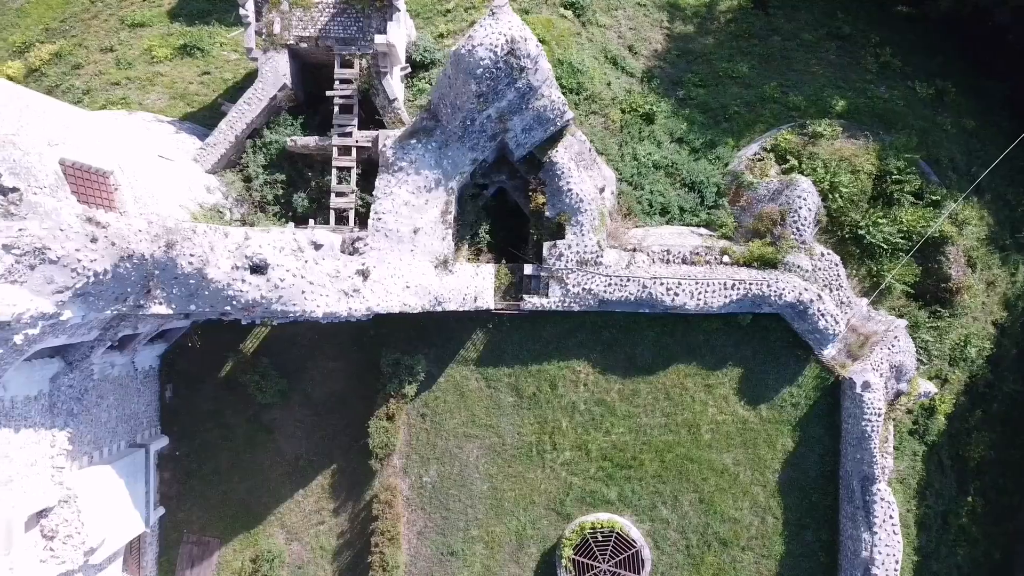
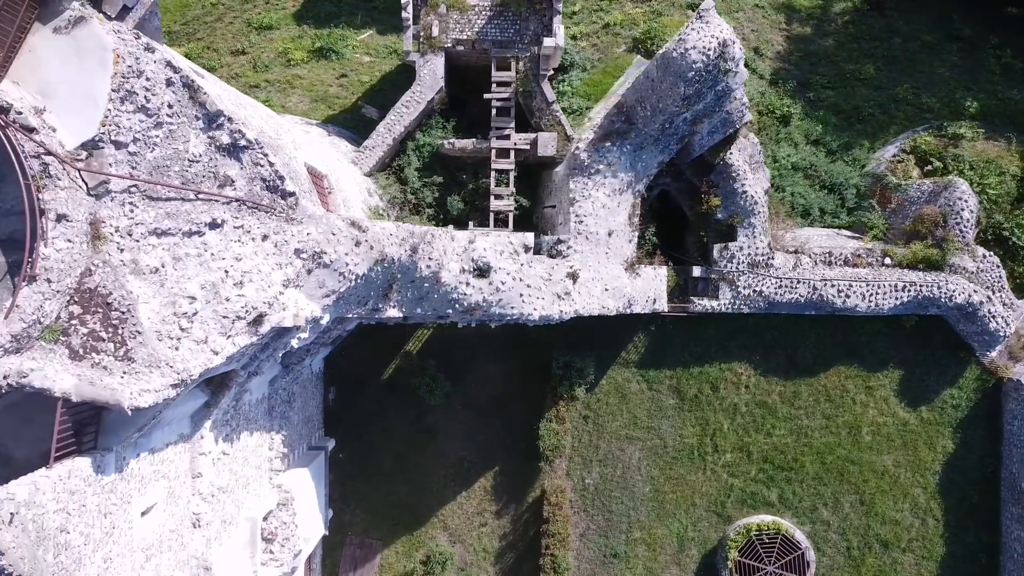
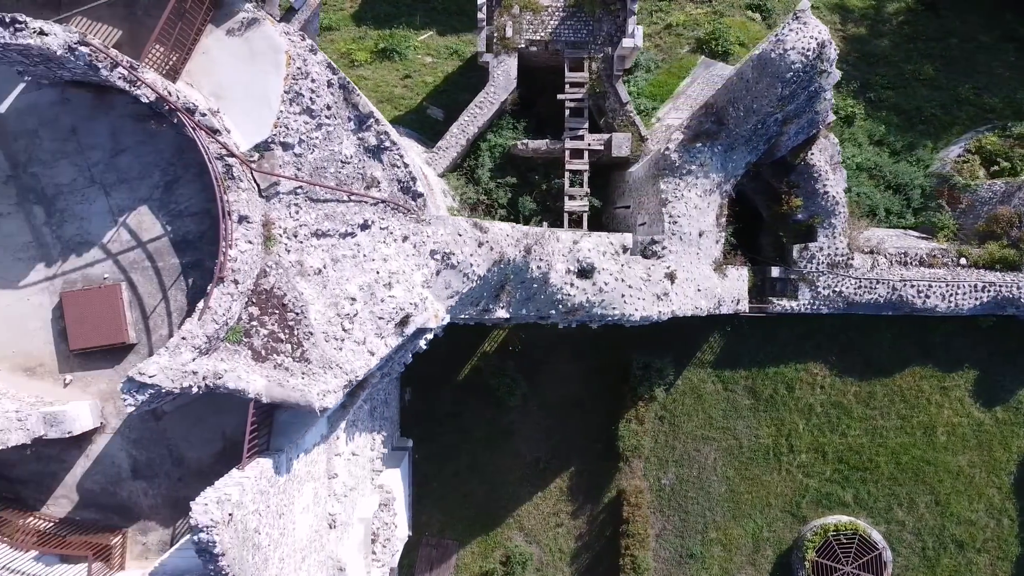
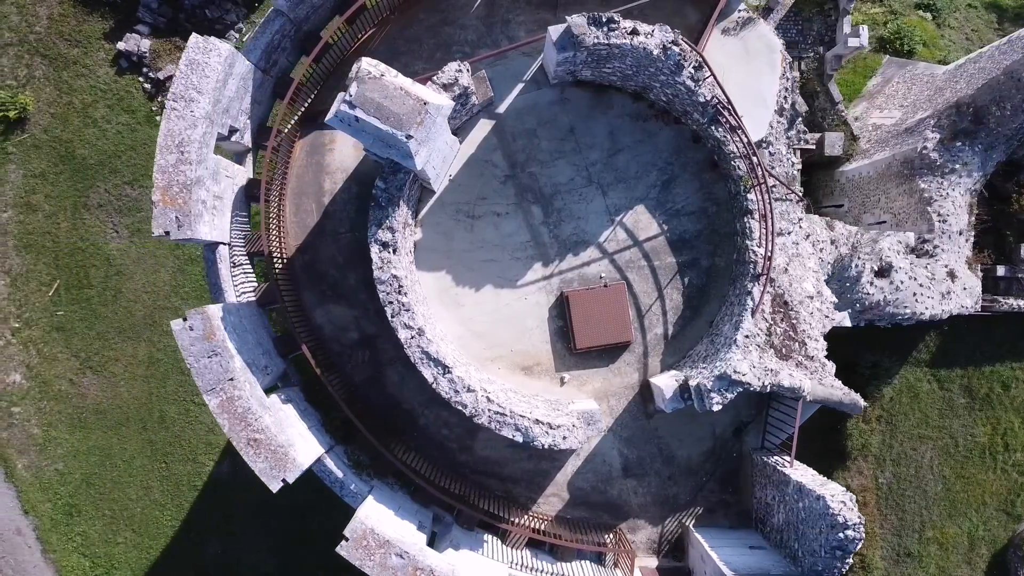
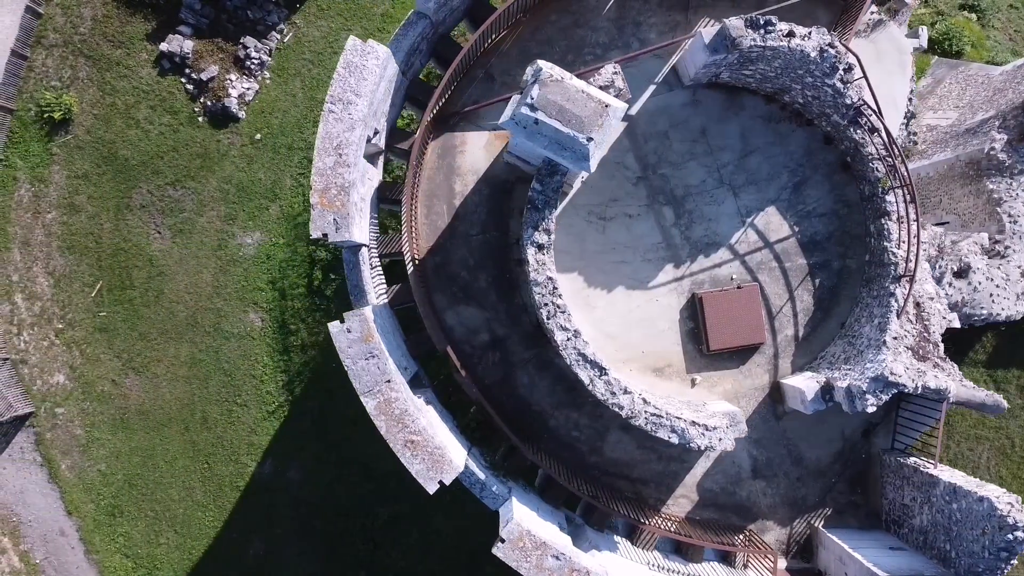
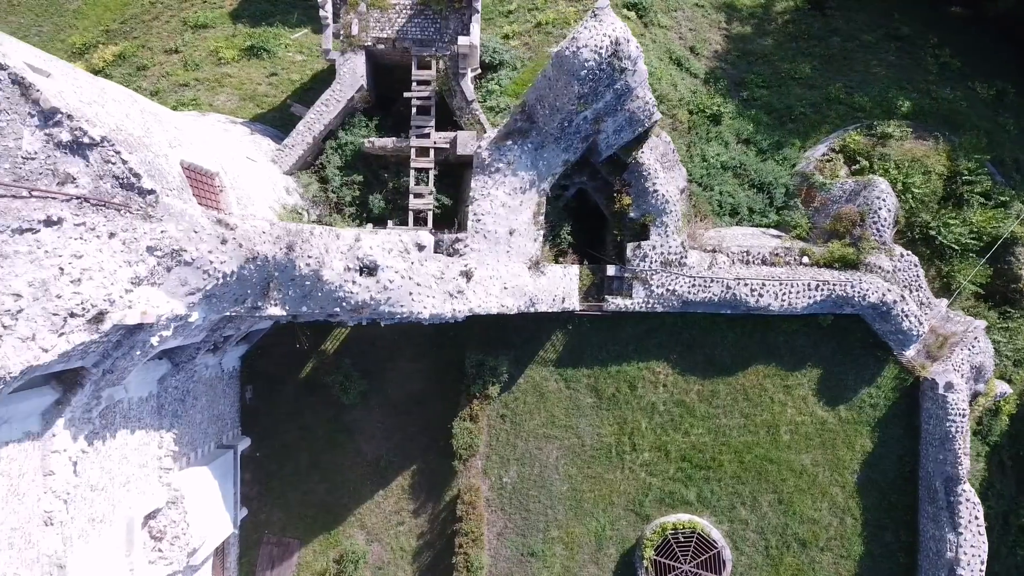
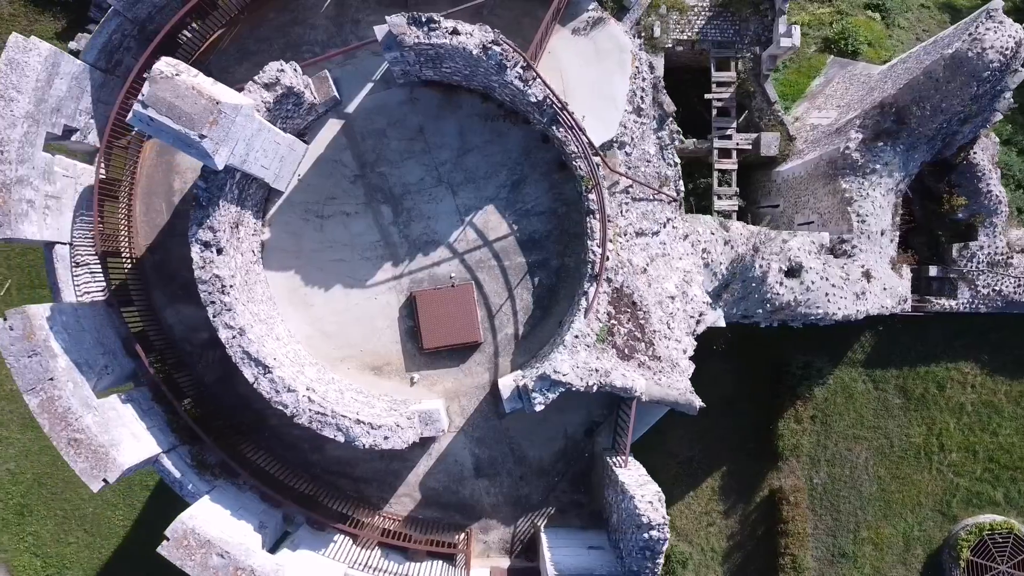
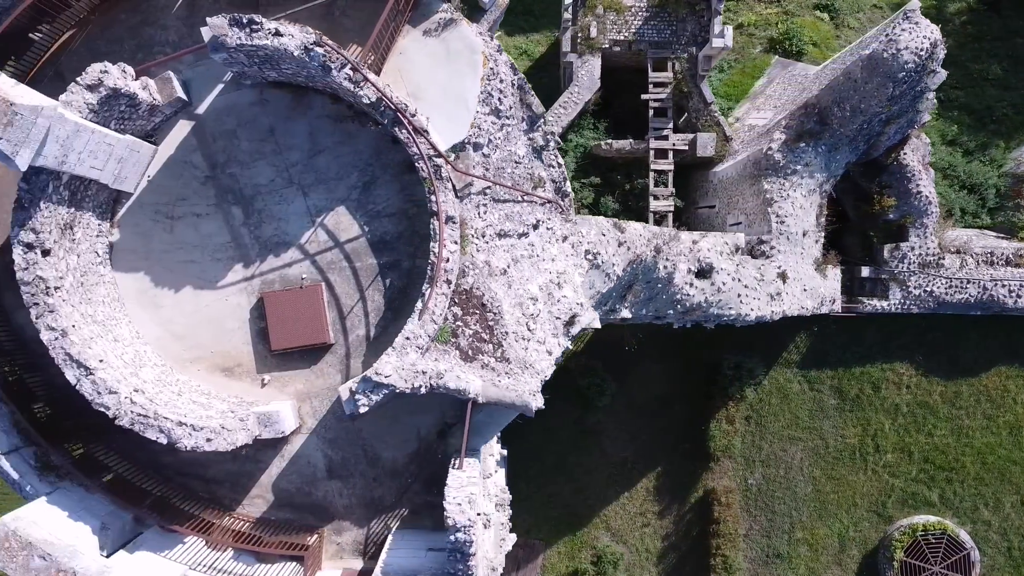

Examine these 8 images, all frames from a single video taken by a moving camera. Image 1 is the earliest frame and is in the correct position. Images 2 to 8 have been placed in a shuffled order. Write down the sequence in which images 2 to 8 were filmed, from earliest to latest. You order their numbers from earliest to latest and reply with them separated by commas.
6, 2, 3, 8, 7, 4, 5
